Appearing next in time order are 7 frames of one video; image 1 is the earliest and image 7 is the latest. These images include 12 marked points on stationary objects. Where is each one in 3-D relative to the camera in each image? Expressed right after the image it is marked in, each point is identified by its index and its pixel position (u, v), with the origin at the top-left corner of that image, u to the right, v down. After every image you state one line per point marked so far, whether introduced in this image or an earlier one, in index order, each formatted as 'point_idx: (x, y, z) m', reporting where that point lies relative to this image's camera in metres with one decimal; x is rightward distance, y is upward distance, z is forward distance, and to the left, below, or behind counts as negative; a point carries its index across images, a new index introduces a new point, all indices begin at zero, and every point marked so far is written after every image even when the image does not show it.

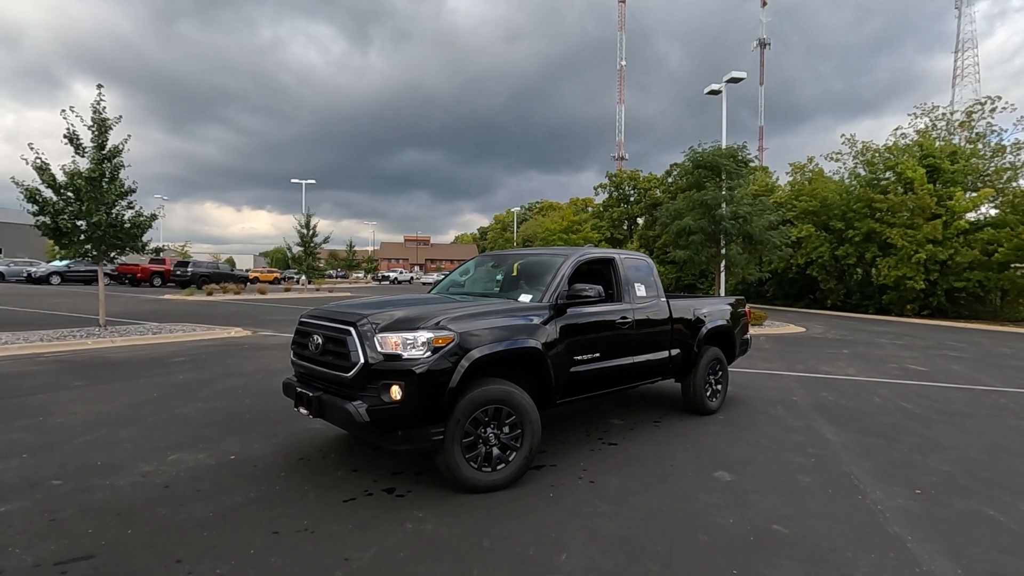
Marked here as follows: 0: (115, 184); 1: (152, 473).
0: (-9.4, +2.4, +12.7) m
1: (-3.0, -1.5, +4.4) m
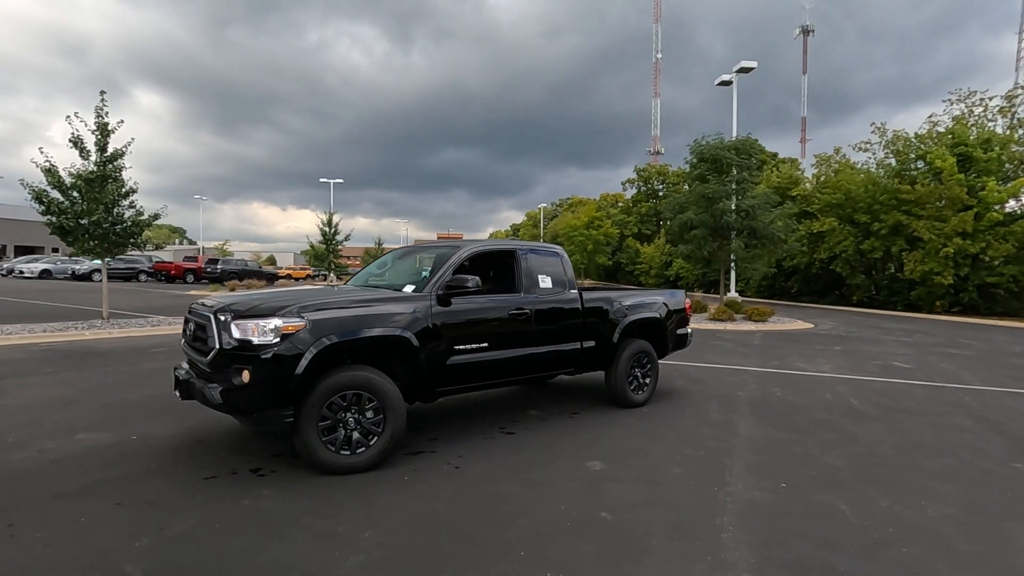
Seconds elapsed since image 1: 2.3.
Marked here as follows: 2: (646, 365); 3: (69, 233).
0: (-10.0, +2.6, +13.4) m
1: (-4.1, -1.4, +4.8) m
2: (+1.8, -1.0, +7.1) m
3: (-10.9, +1.3, +13.2) m
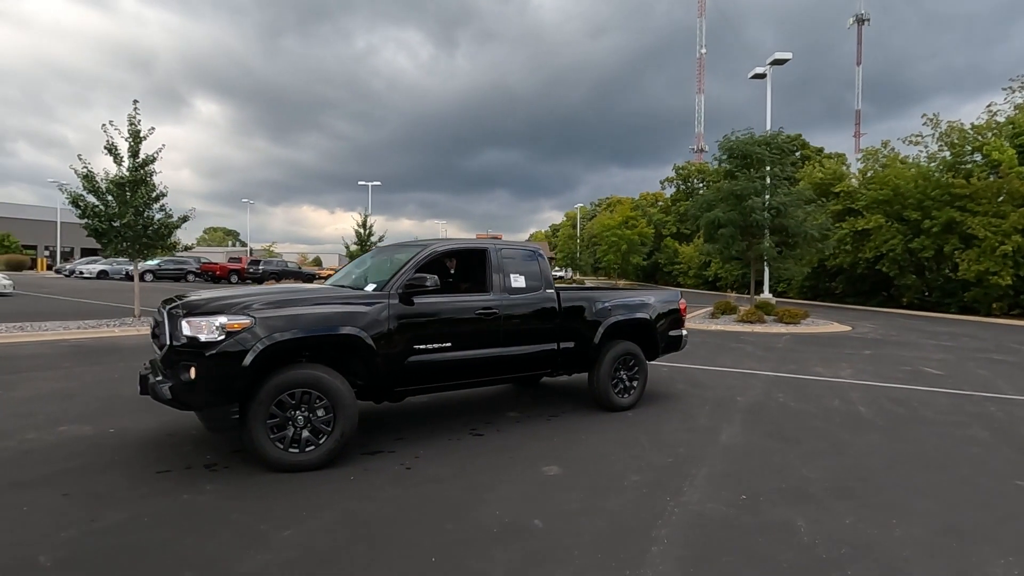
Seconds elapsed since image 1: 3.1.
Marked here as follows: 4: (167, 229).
0: (-9.7, +2.6, +14.1) m
1: (-4.5, -1.4, +5.0) m
2: (+1.5, -1.0, +6.8) m
3: (-10.6, +1.4, +13.9) m
4: (-9.4, +1.6, +14.6) m
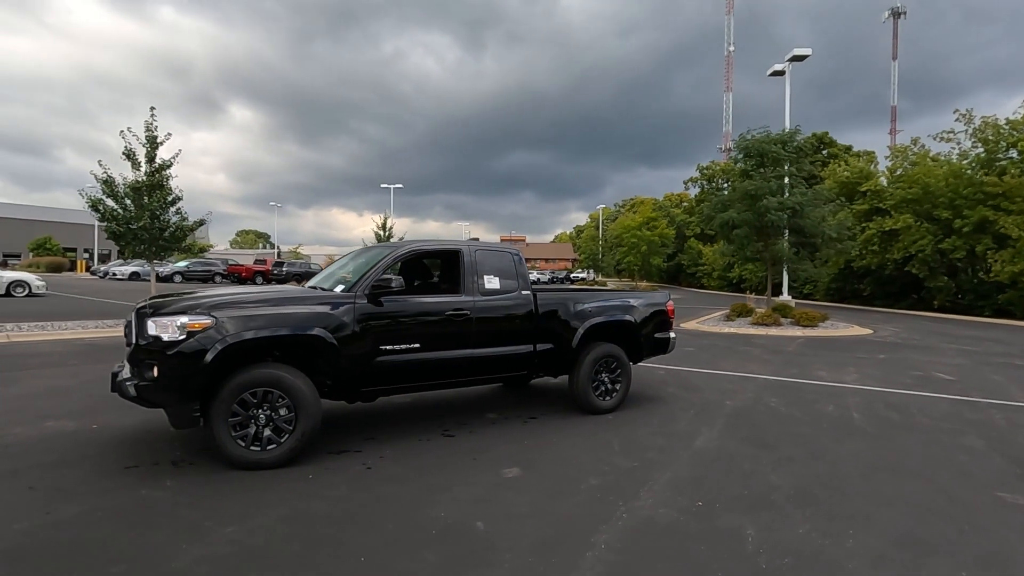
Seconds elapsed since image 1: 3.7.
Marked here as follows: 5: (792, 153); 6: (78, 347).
0: (-9.5, +2.6, +14.5) m
1: (-4.8, -1.4, +5.2) m
2: (+1.3, -1.0, +6.8) m
3: (-10.5, +1.3, +14.4) m
4: (-9.2, +1.6, +15.0) m
5: (+10.3, +5.0, +19.7) m
6: (-8.8, -1.2, +10.8) m
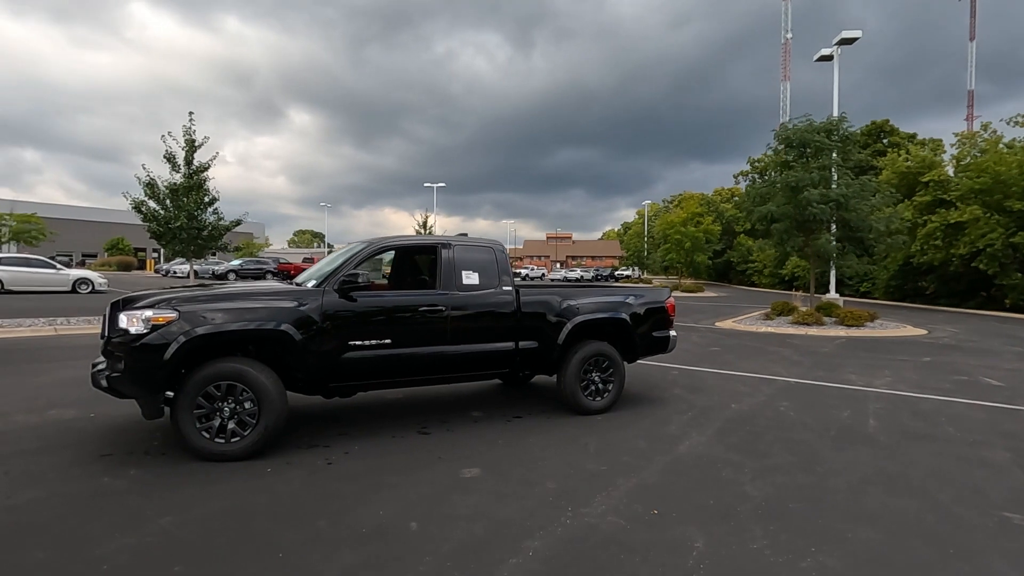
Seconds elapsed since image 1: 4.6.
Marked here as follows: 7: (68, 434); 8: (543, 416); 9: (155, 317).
0: (-8.9, +2.7, +15.2) m
1: (-5.1, -1.4, +5.5) m
2: (+1.1, -1.0, +6.5) m
3: (-9.9, +1.4, +15.2) m
4: (-8.6, +1.7, +15.7) m
5: (+11.3, +5.1, +18.5) m
6: (-8.5, -1.1, +11.5) m
7: (-4.2, -1.4, +5.1) m
8: (+0.4, -1.5, +6.3) m
9: (-2.9, -0.2, +4.4) m
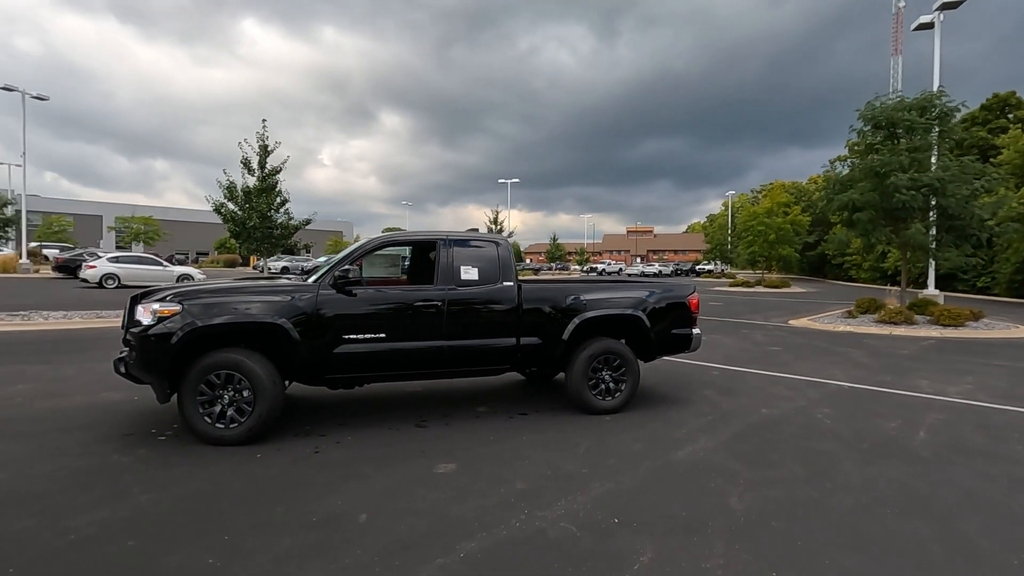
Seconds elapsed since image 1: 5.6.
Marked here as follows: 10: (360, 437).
0: (-7.4, +2.8, +16.3) m
1: (-5.1, -1.3, +6.2) m
2: (+1.2, -0.9, +6.2) m
3: (-8.4, +1.6, +16.5) m
4: (-7.0, +1.8, +16.7) m
5: (+13.1, +5.2, +16.5) m
6: (-7.5, -1.0, +12.6) m
7: (-4.3, -1.4, +5.7) m
8: (+0.4, -1.4, +6.2) m
9: (-3.1, -0.2, +4.8) m
10: (-1.4, -1.5, +5.2) m
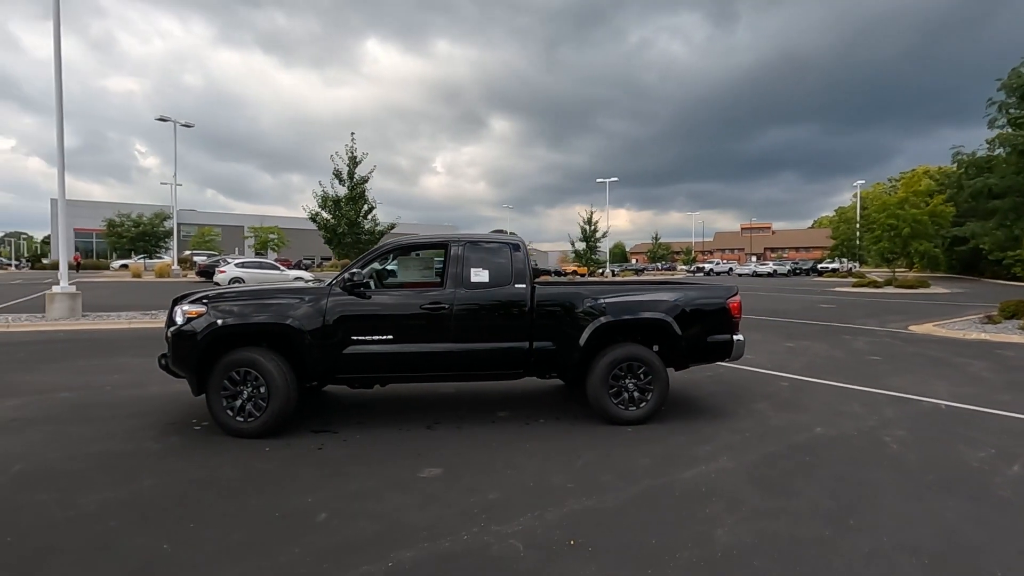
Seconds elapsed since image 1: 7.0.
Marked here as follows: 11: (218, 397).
0: (-5.0, +2.8, +17.4) m
1: (-4.8, -1.3, +7.0) m
2: (+1.4, -1.0, +5.8) m
3: (-6.0, +1.5, +17.8) m
4: (-4.6, +1.8, +17.7) m
5: (+15.1, +5.2, +13.6) m
6: (-5.9, -1.0, +13.8) m
7: (-4.1, -1.4, +6.3) m
8: (+0.6, -1.5, +5.9) m
9: (-3.1, -0.2, +5.2) m
10: (-1.4, -1.5, +5.3) m
11: (-2.9, -1.1, +5.3) m
